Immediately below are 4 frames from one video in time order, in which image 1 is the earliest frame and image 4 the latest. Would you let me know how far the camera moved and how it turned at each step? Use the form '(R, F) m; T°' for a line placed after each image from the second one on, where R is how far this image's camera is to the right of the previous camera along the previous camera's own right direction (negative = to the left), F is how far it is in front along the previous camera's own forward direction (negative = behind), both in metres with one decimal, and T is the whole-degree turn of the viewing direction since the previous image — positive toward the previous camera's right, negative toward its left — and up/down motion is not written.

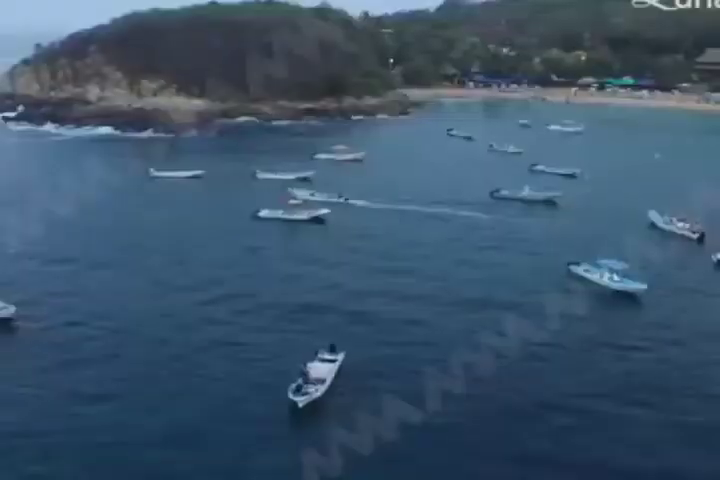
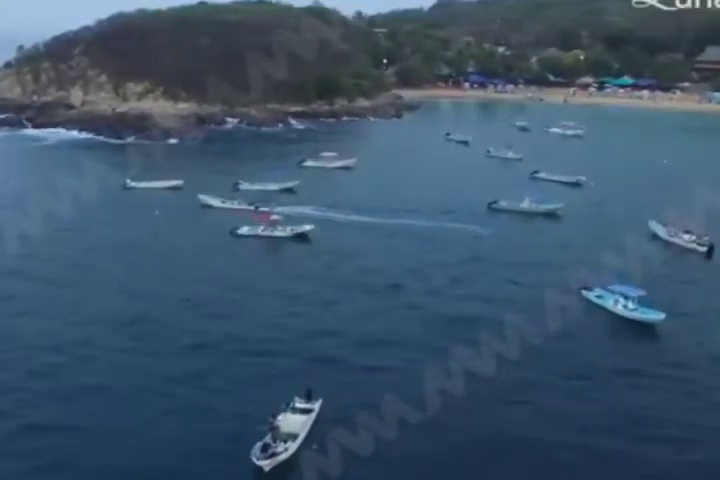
(+0.1, +0.7) m; 0°
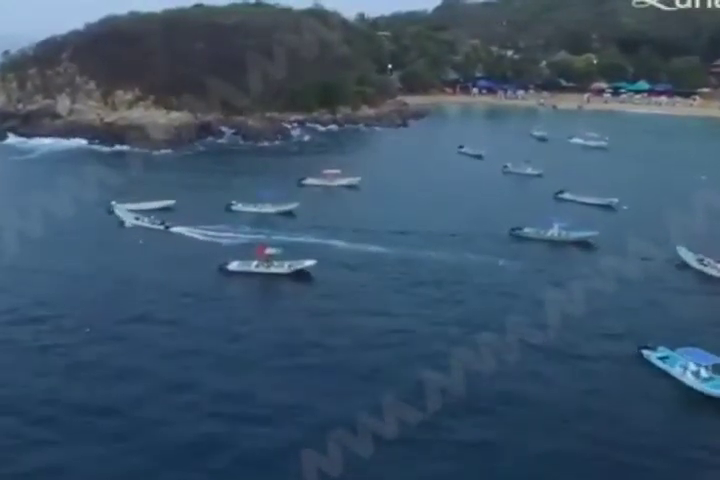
(-0.1, +1.3) m; 0°
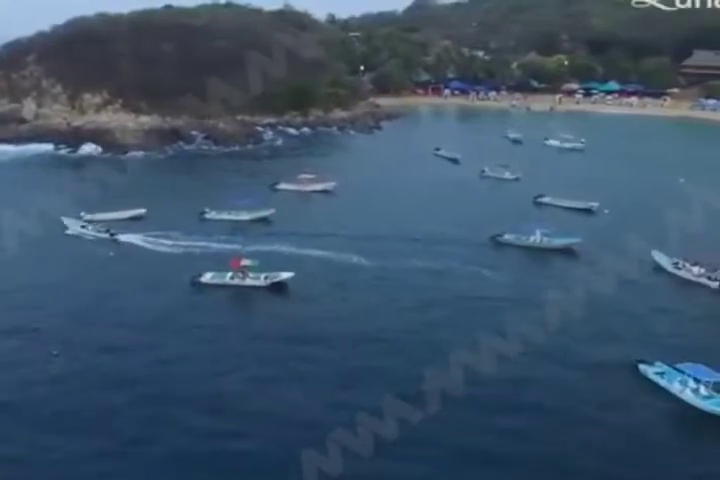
(-0.1, +0.3) m; +2°
